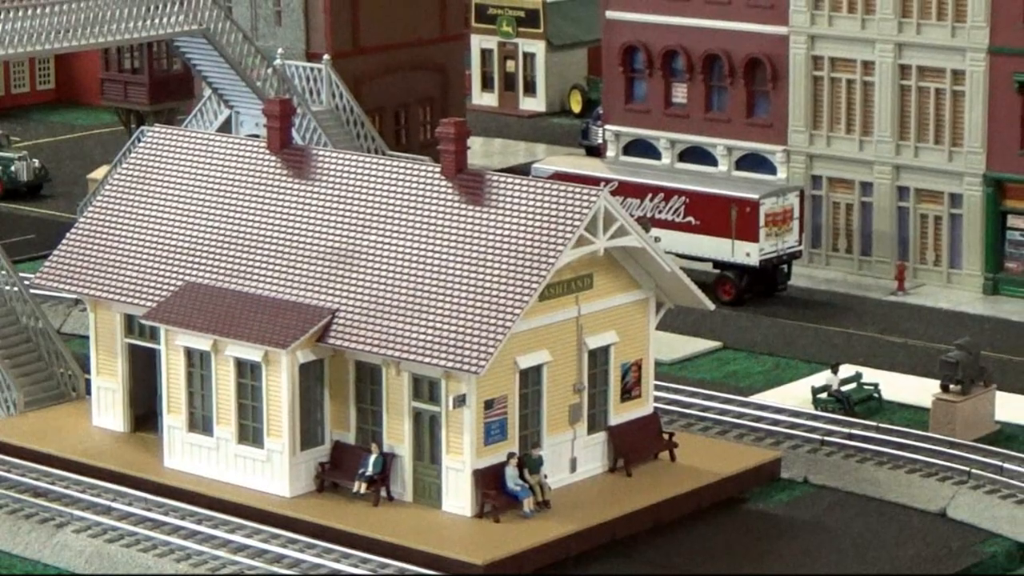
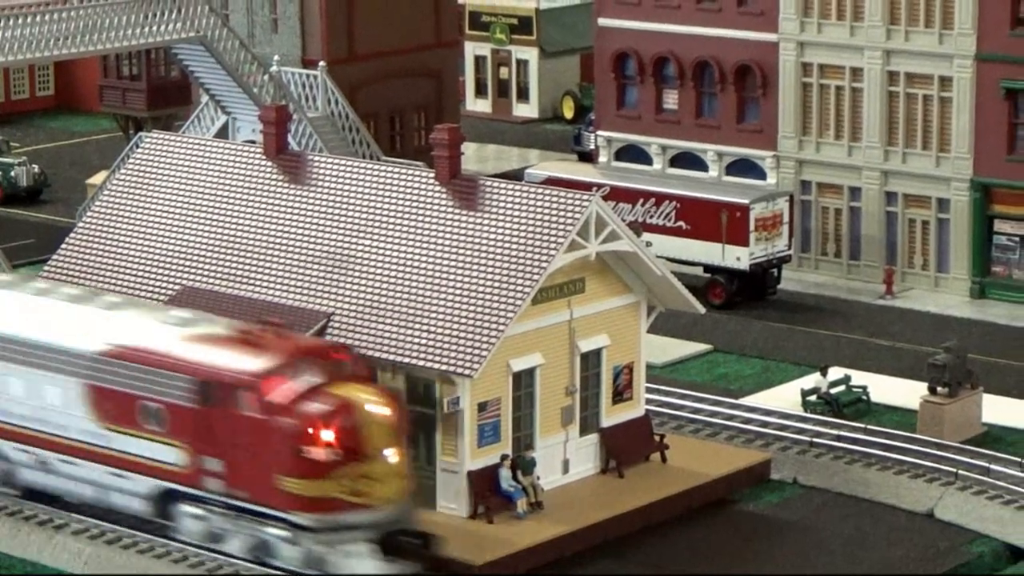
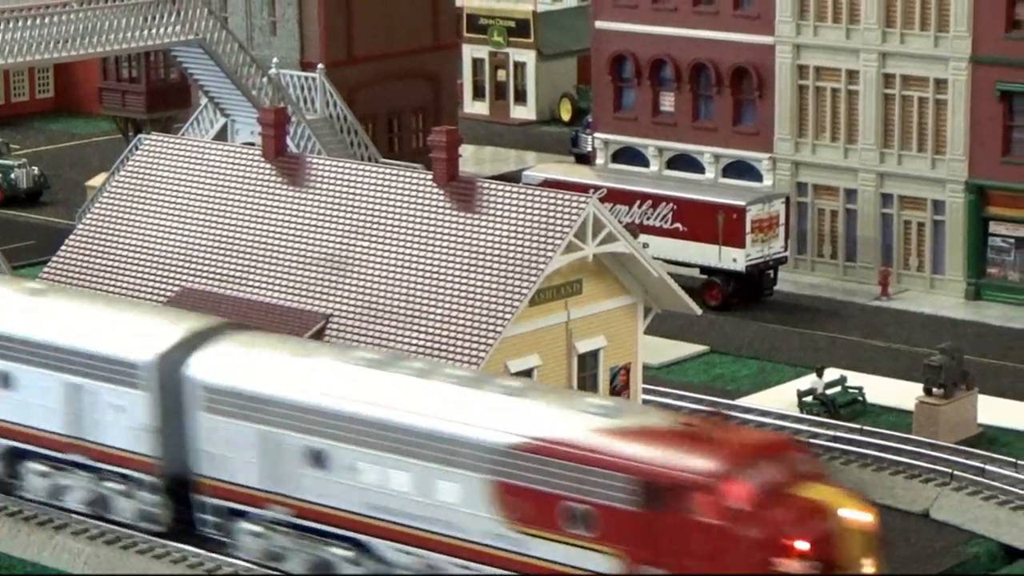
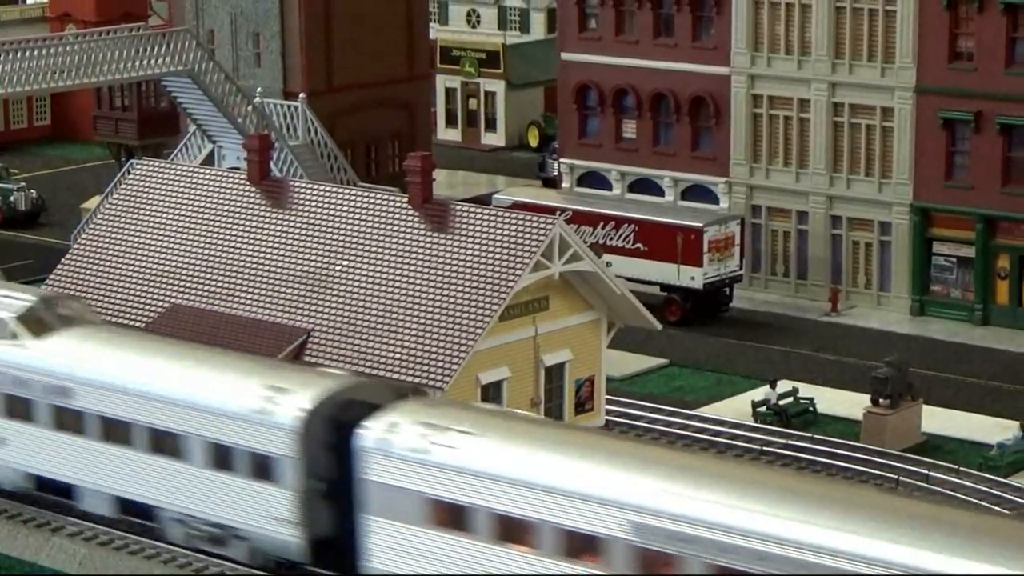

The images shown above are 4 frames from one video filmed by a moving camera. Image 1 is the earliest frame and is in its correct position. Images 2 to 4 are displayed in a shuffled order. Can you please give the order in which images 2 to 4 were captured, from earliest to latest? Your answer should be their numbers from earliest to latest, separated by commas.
2, 3, 4
